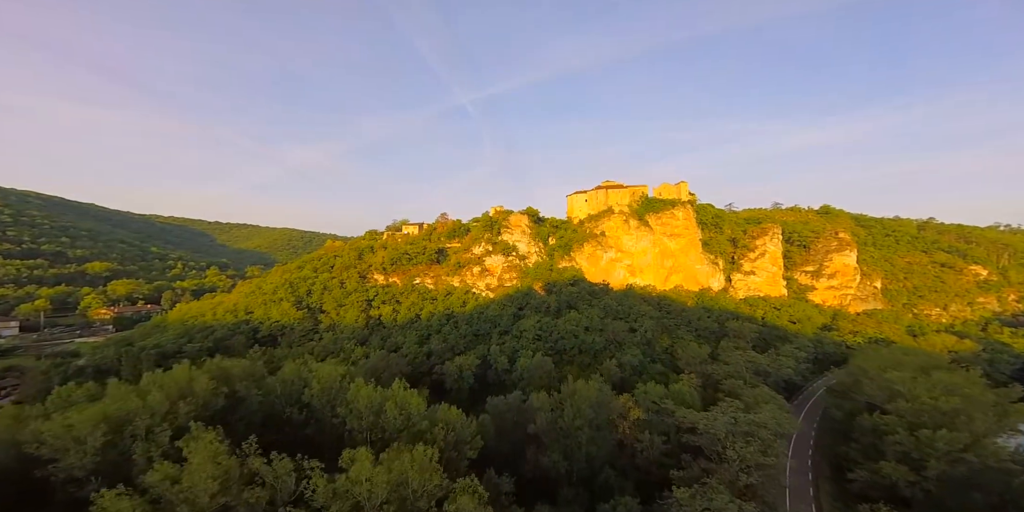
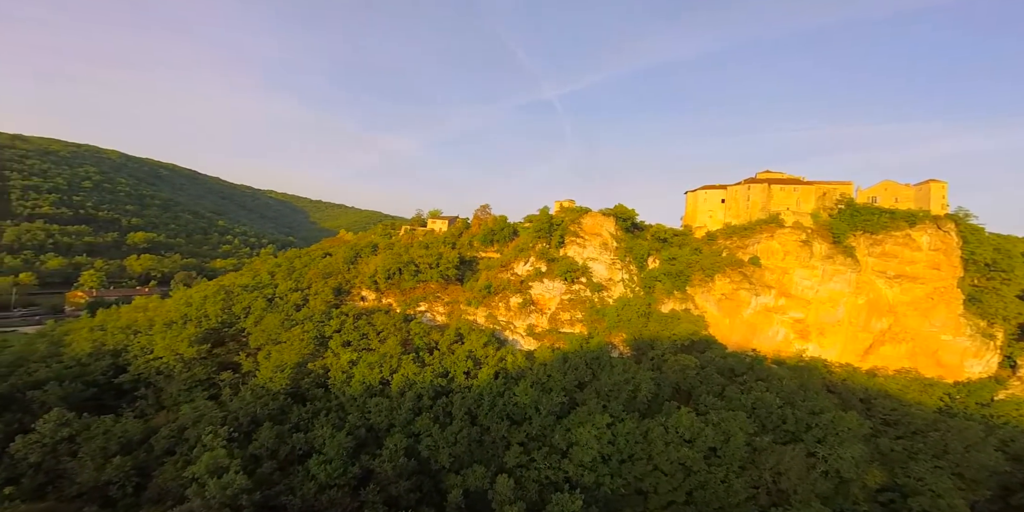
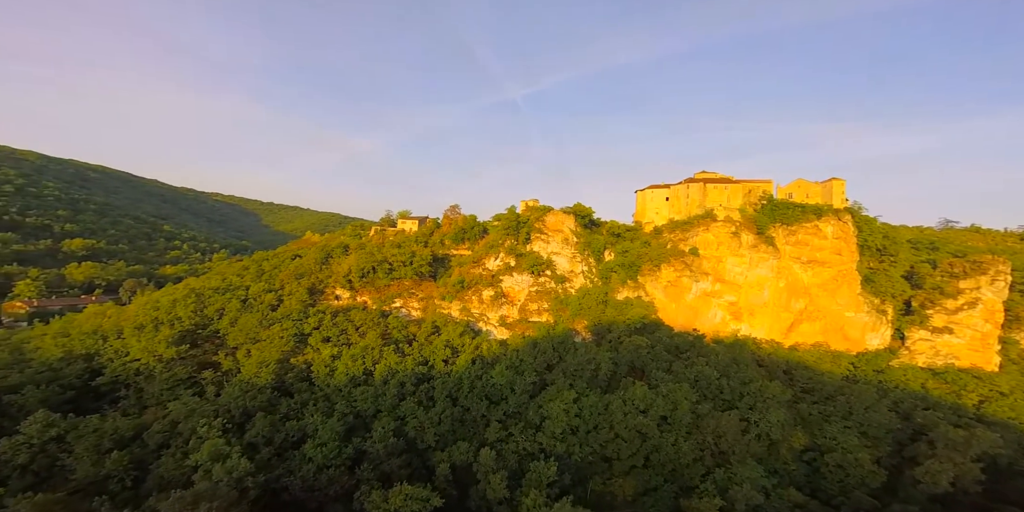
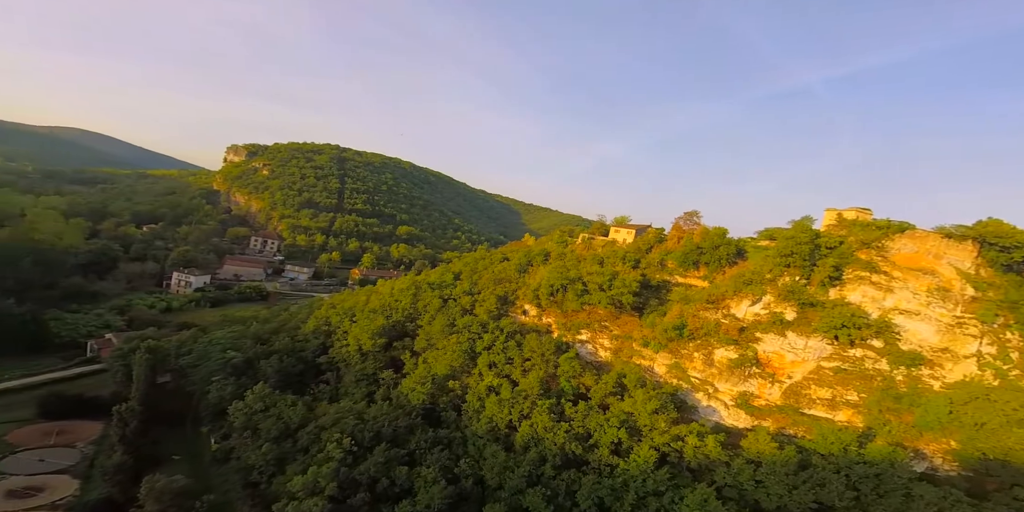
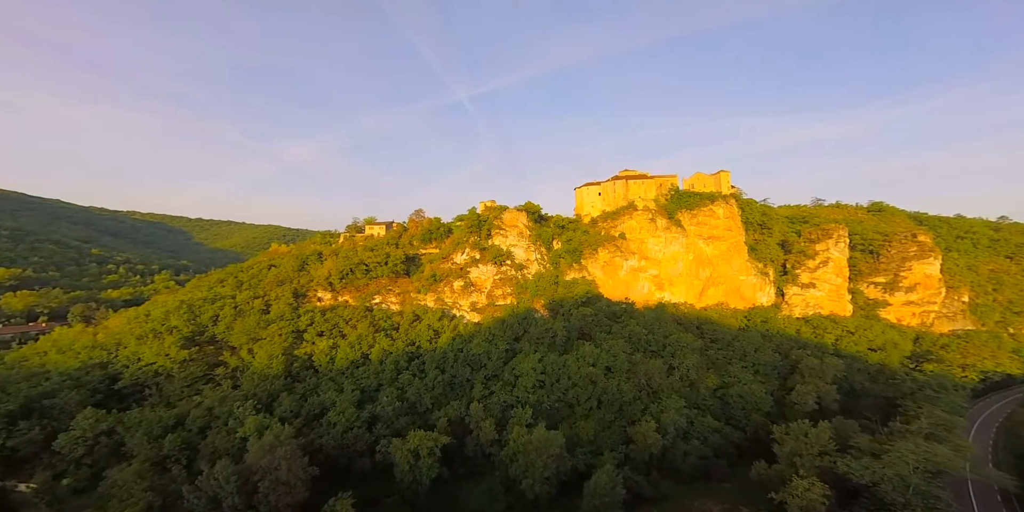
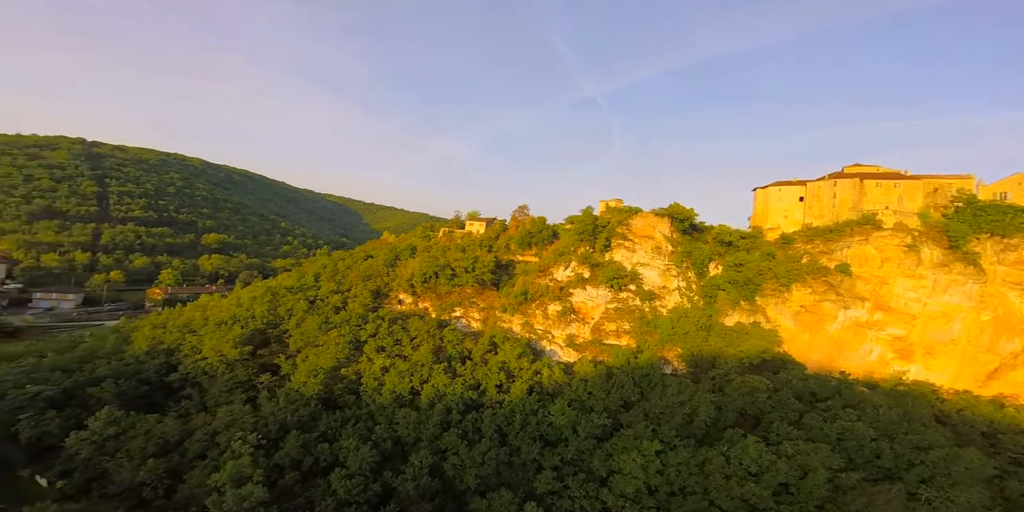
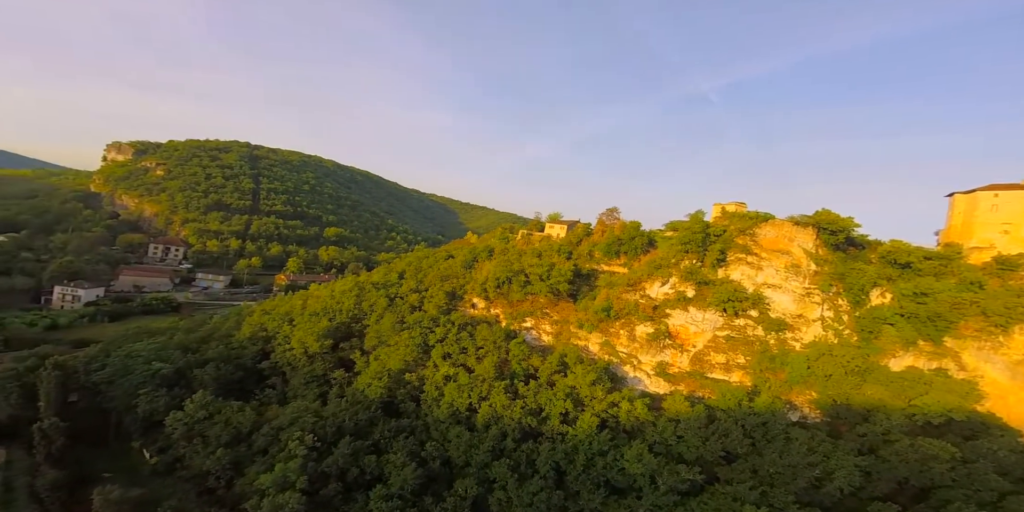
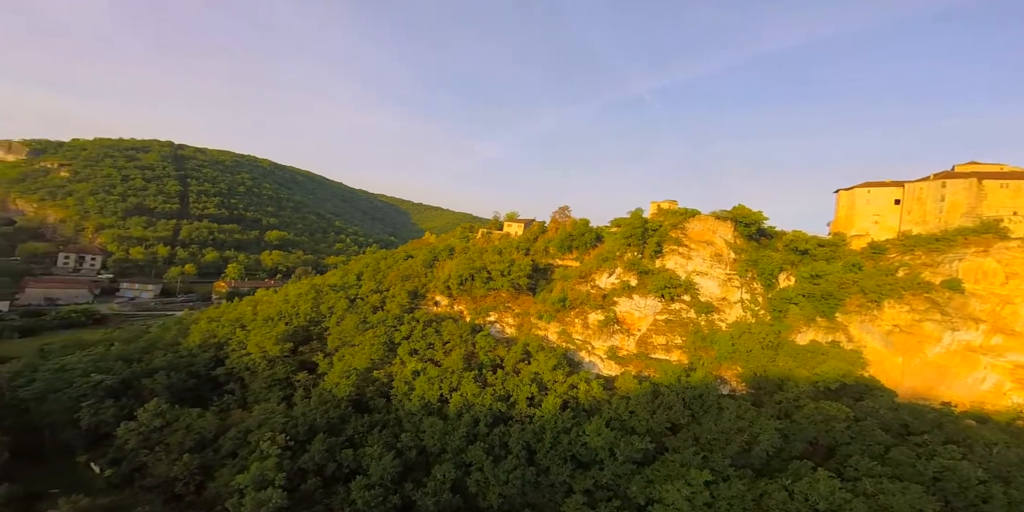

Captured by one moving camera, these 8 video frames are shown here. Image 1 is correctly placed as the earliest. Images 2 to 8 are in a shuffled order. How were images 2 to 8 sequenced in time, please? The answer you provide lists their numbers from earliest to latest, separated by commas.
5, 3, 2, 6, 8, 7, 4
